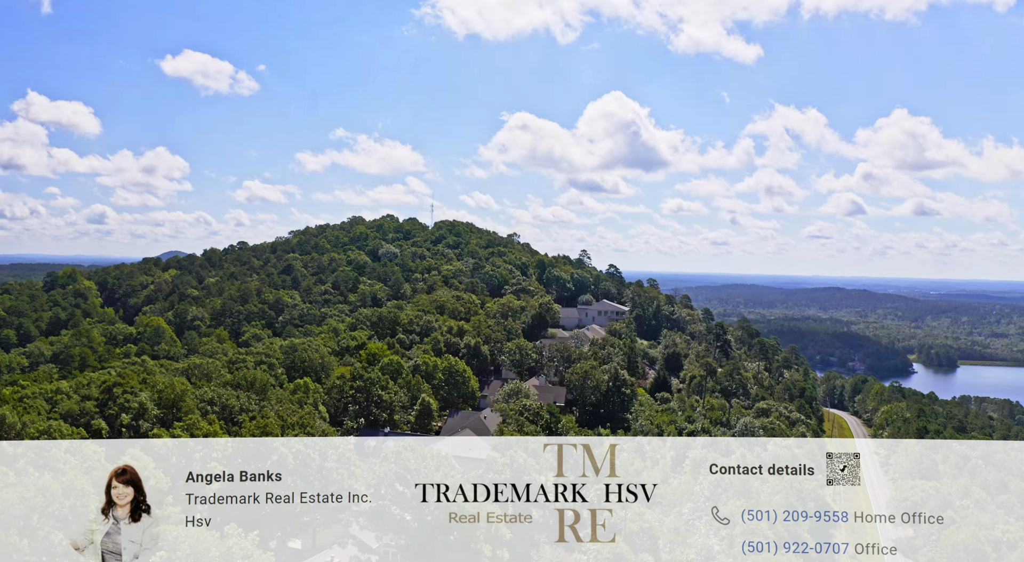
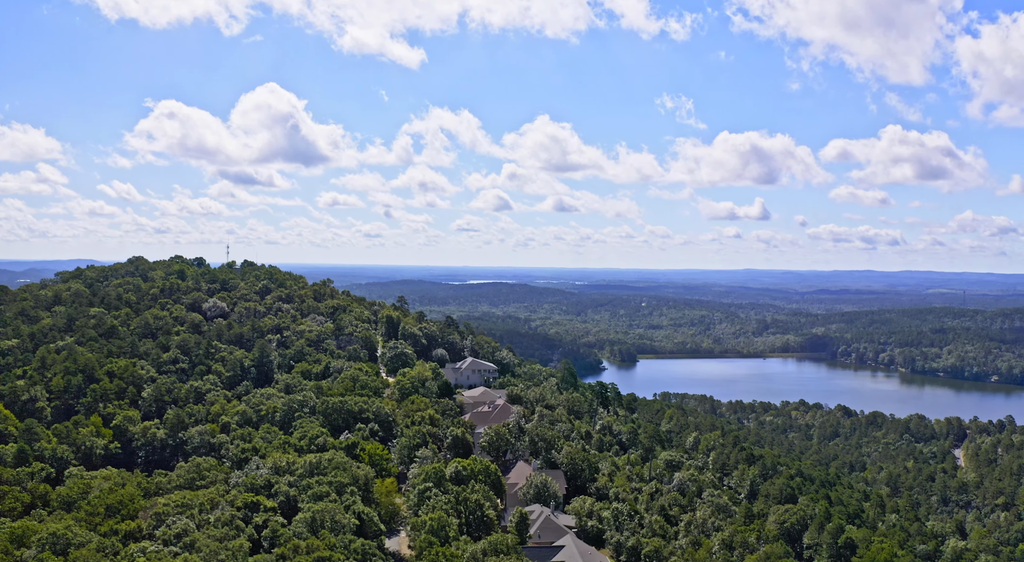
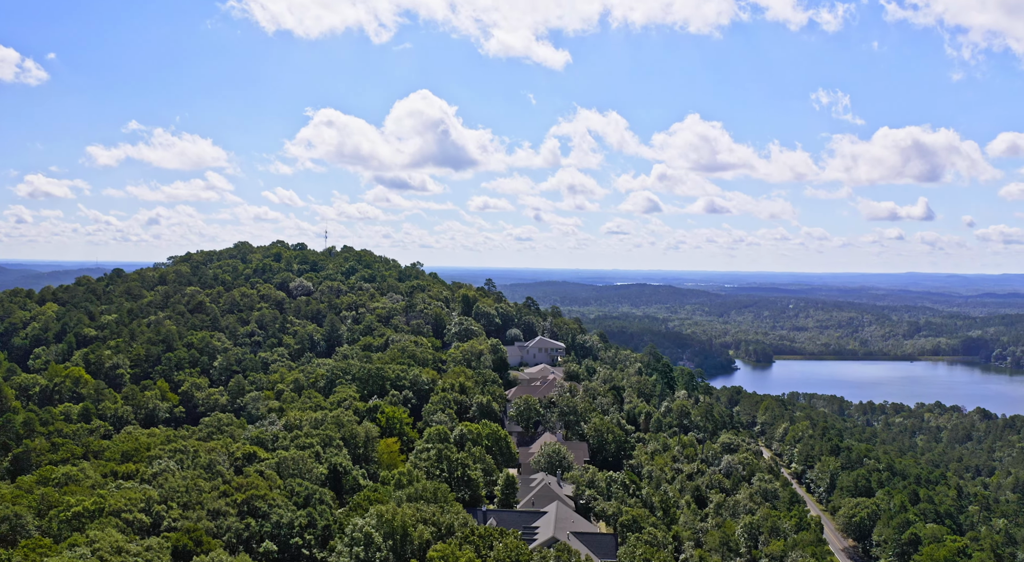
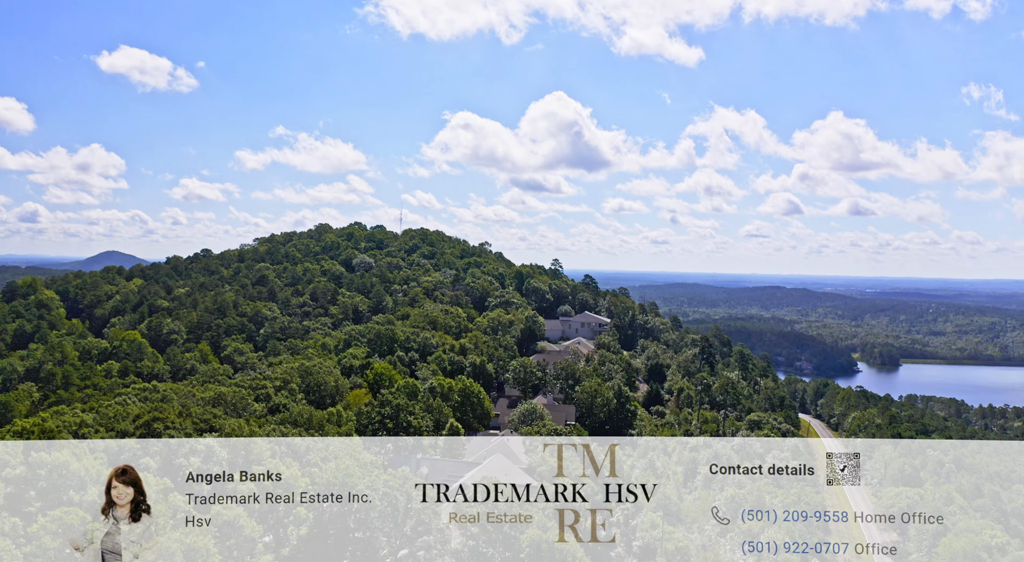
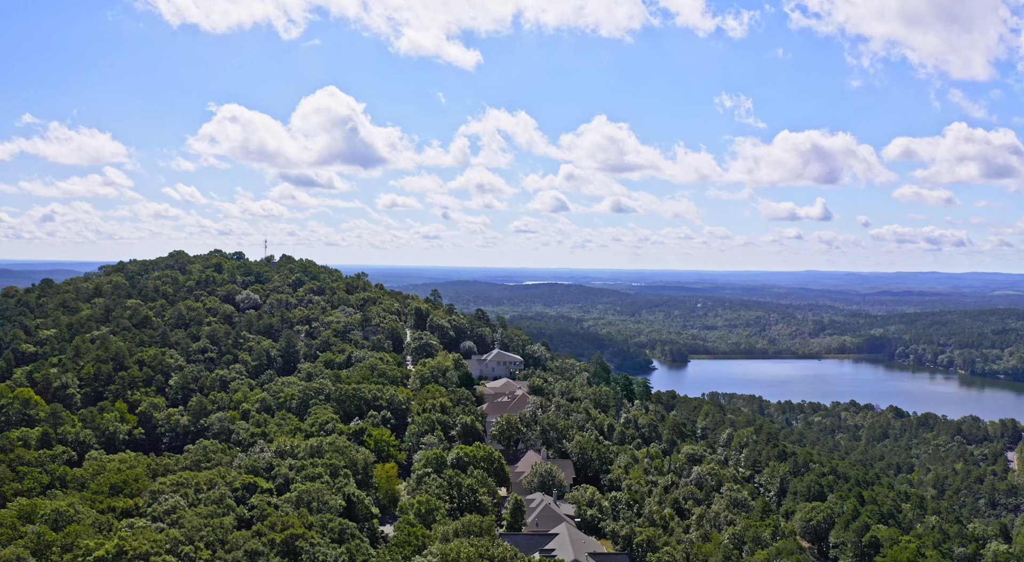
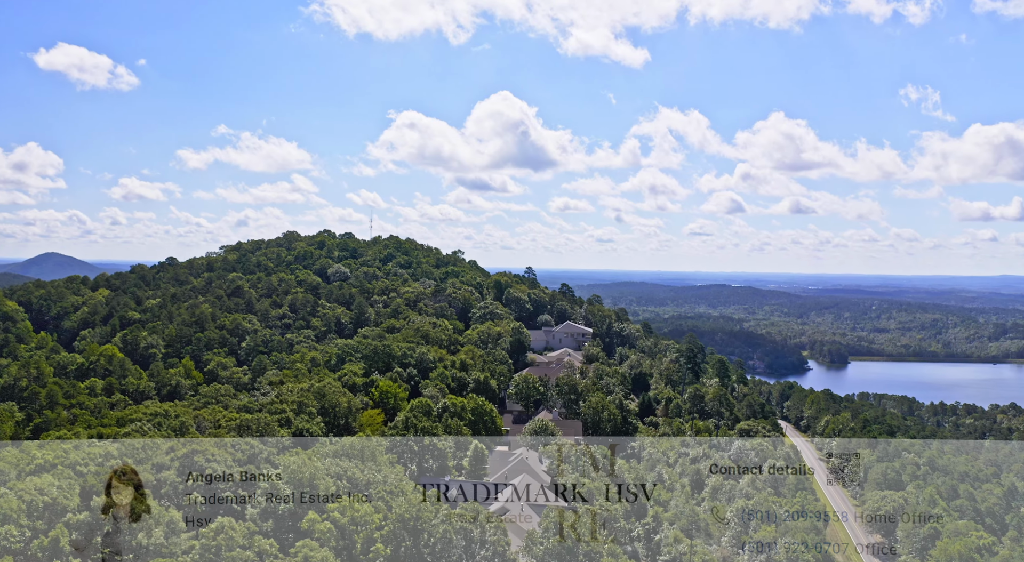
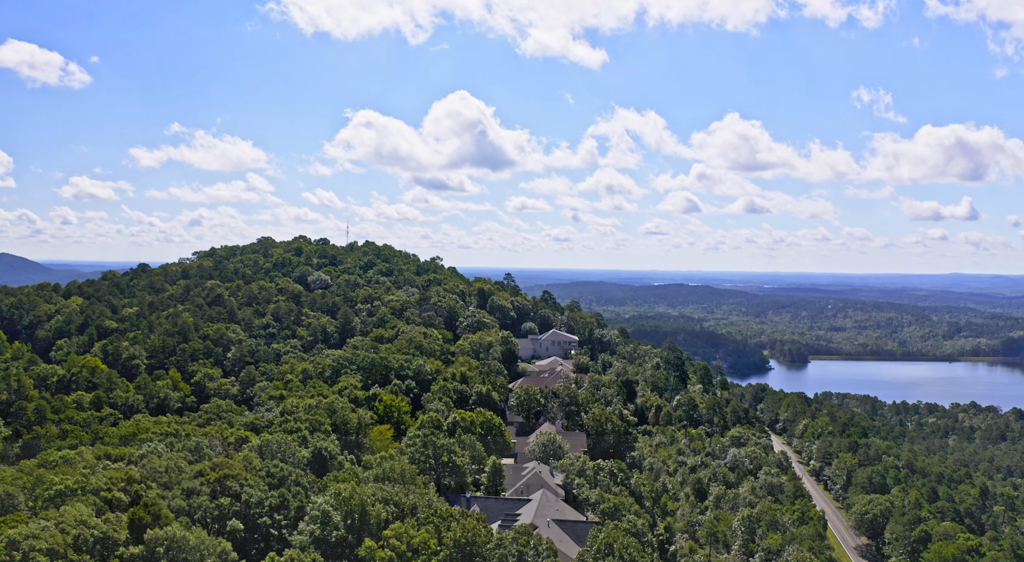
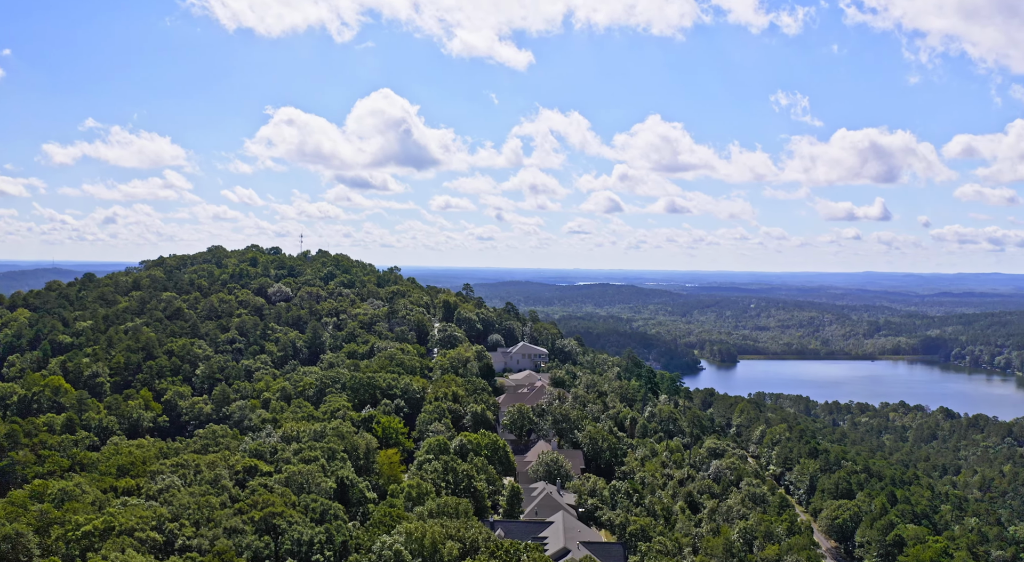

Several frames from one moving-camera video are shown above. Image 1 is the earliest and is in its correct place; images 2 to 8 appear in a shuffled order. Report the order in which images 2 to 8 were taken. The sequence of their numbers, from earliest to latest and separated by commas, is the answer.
4, 6, 7, 3, 8, 5, 2
